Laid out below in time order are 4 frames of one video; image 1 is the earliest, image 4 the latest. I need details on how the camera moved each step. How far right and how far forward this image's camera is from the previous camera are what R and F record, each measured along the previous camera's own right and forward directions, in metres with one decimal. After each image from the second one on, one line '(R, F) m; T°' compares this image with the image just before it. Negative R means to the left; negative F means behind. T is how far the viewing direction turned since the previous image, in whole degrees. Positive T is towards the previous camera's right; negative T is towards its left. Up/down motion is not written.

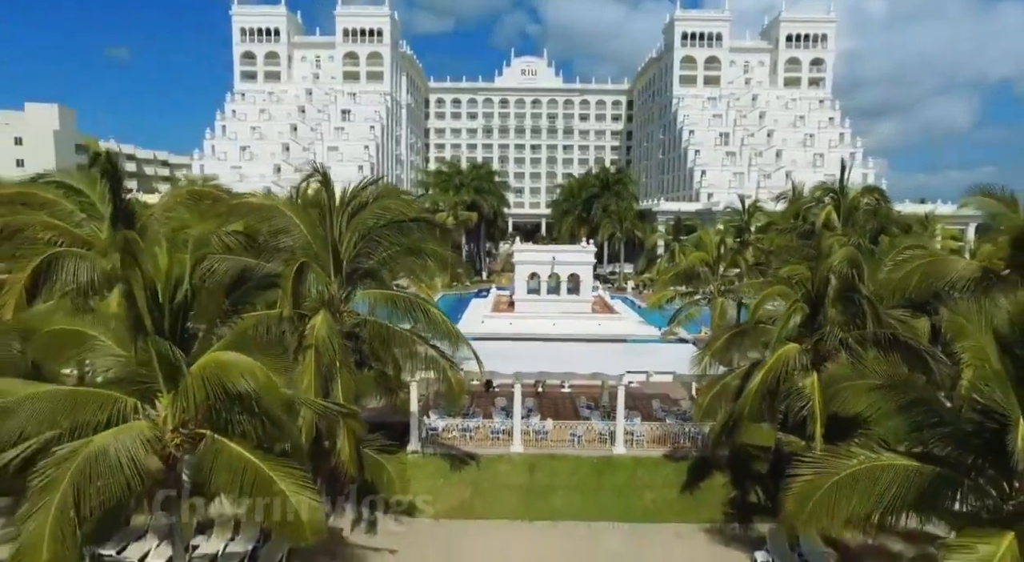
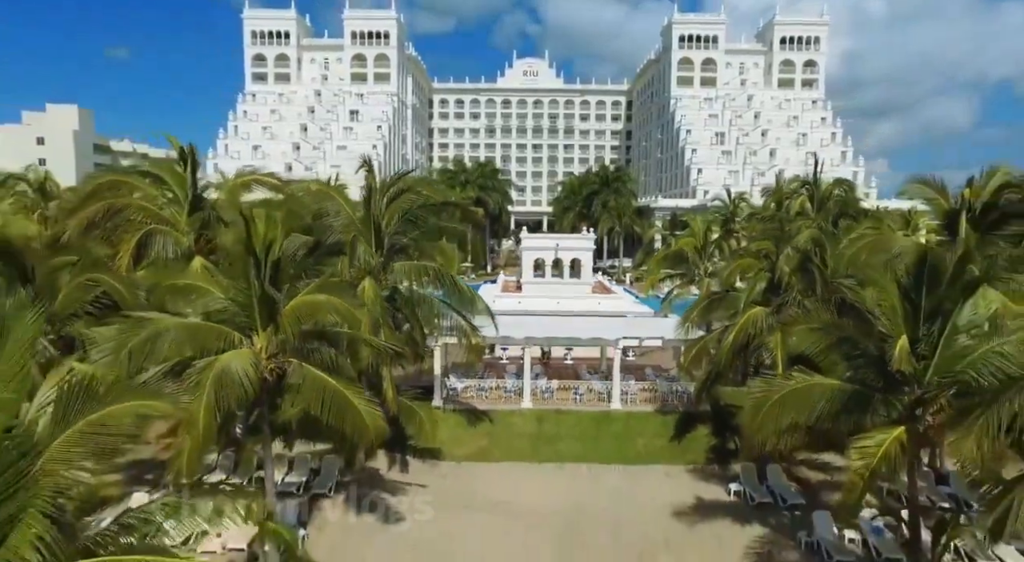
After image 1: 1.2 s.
(-0.3, -2.3) m; 0°
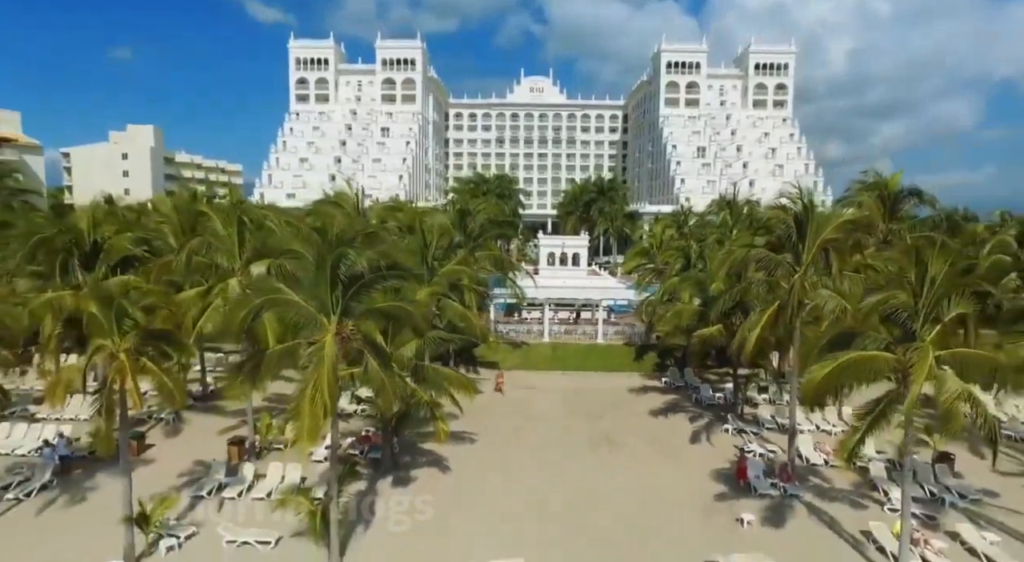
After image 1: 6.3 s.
(-1.0, -11.0) m; 0°
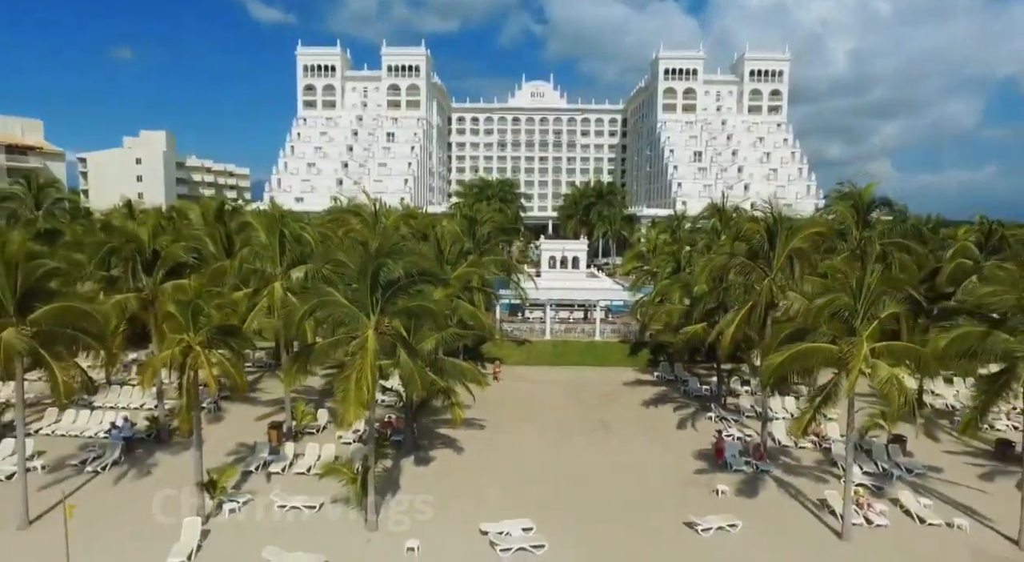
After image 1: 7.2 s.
(-0.2, -2.2) m; 0°
